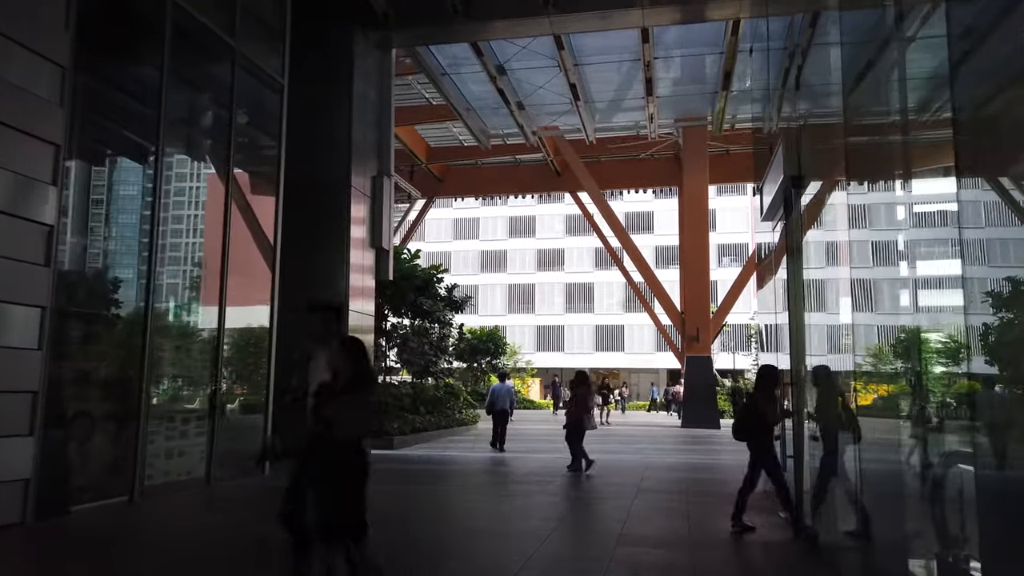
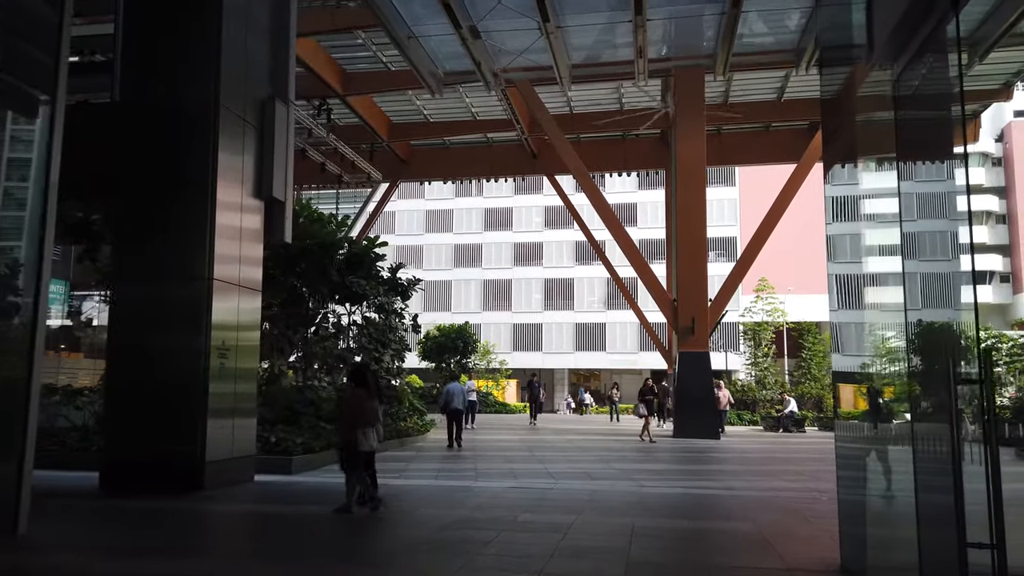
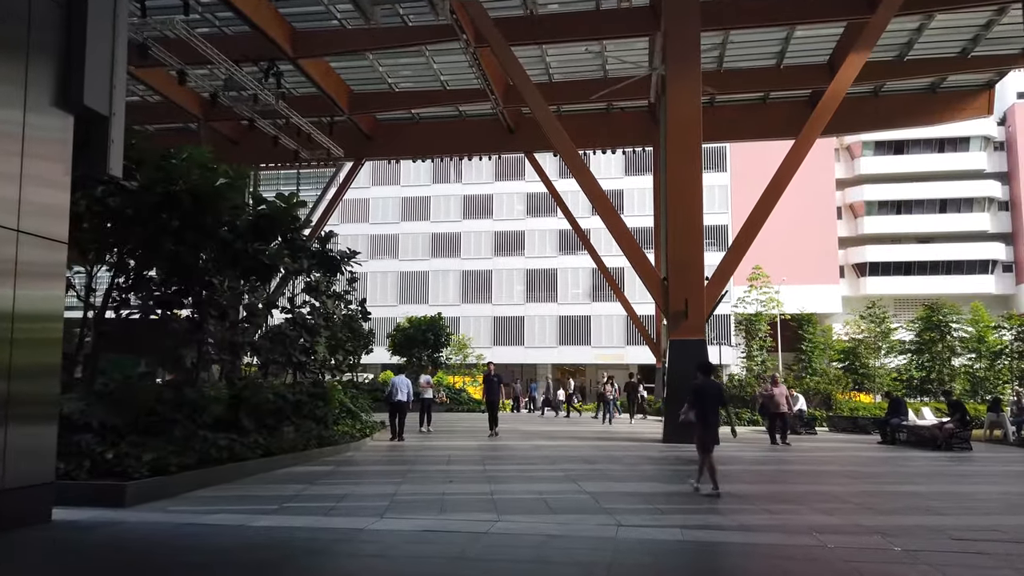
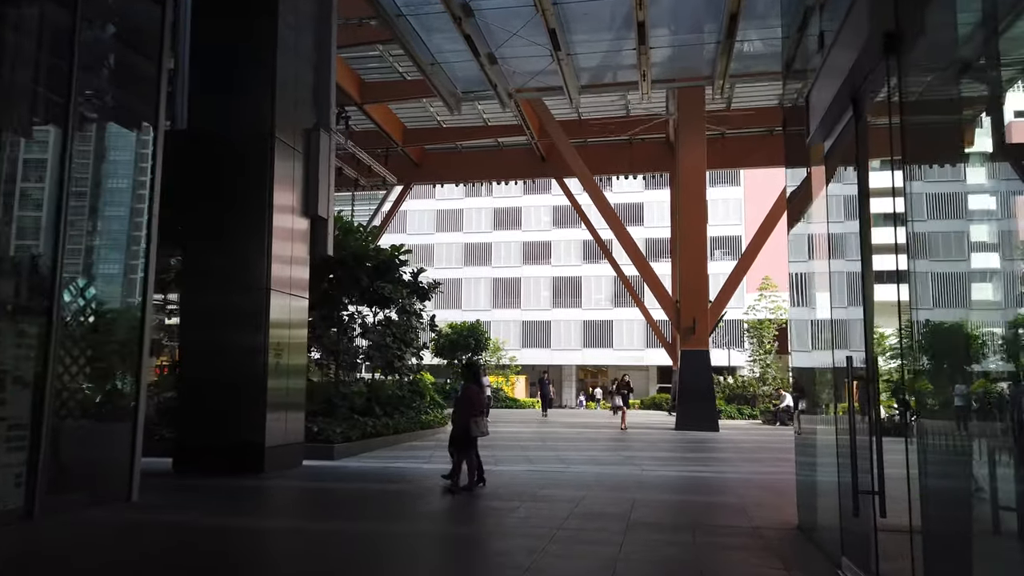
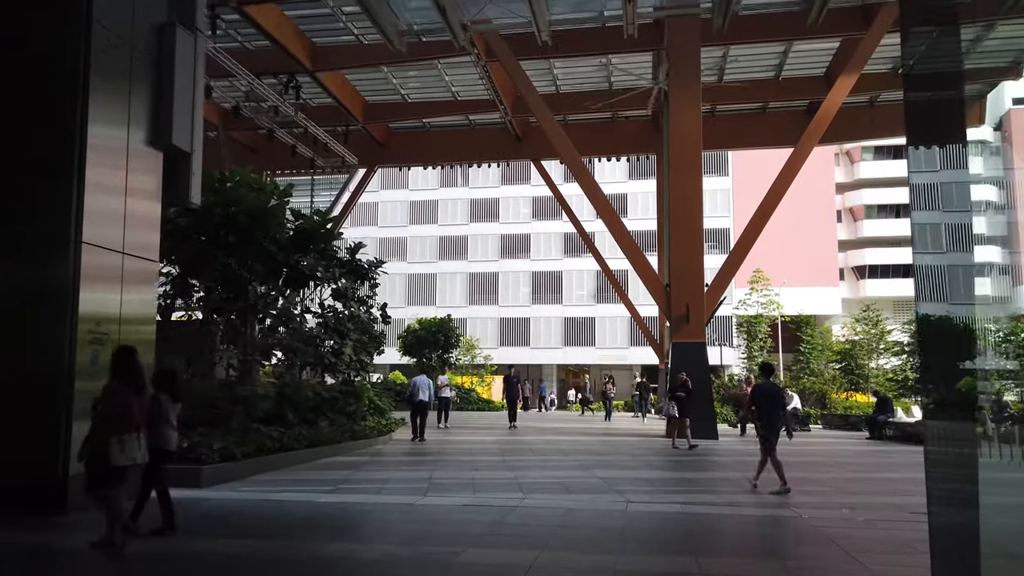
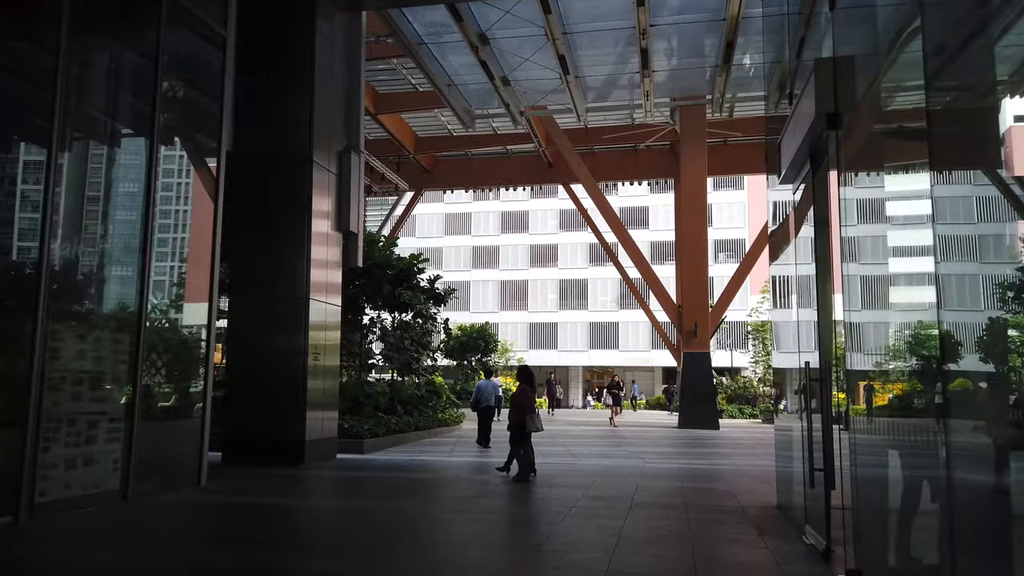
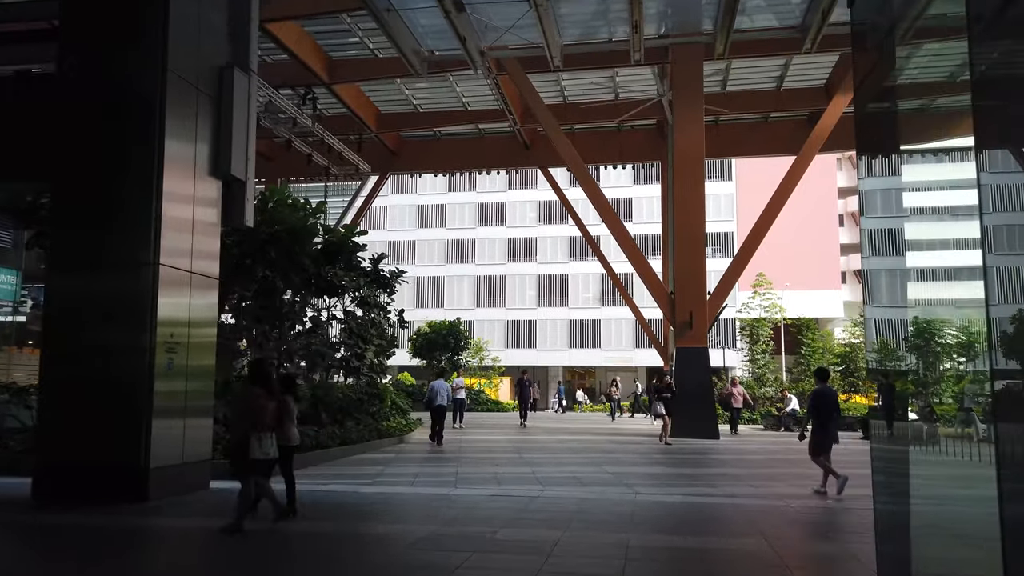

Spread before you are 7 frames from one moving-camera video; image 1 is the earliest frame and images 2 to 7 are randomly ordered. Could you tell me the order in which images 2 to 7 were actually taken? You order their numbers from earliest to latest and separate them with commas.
6, 4, 2, 7, 5, 3
